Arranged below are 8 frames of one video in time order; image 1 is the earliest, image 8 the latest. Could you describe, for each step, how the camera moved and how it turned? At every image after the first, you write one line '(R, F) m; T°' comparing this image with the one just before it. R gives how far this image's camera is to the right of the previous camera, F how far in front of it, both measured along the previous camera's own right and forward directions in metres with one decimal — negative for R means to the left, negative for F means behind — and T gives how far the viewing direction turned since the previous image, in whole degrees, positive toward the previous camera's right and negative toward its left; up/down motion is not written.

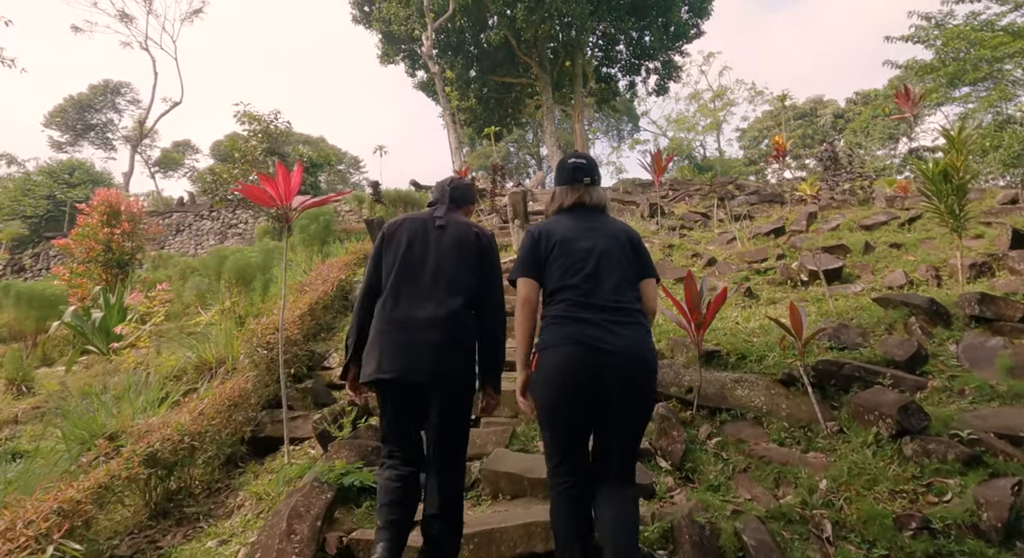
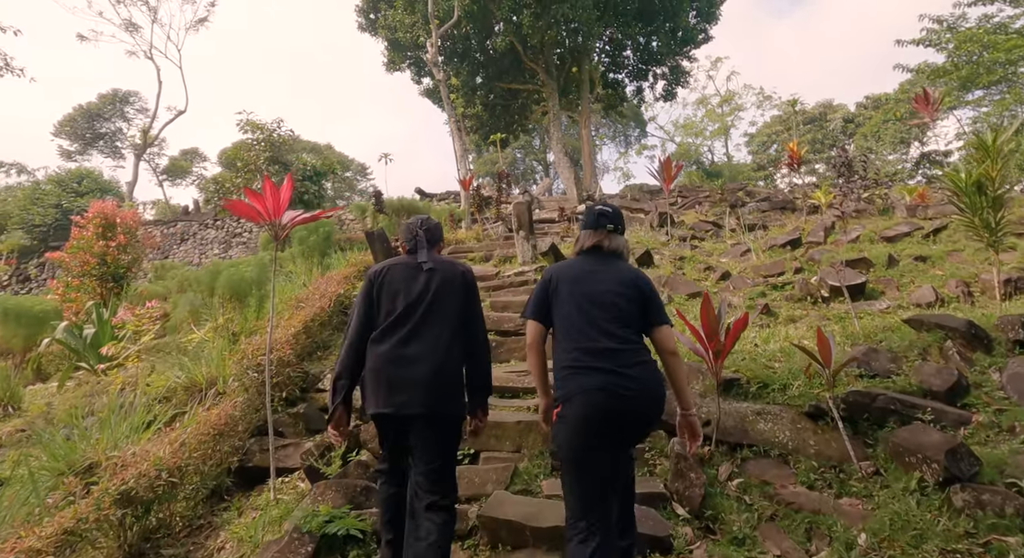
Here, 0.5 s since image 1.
(0.0, +0.3) m; -1°
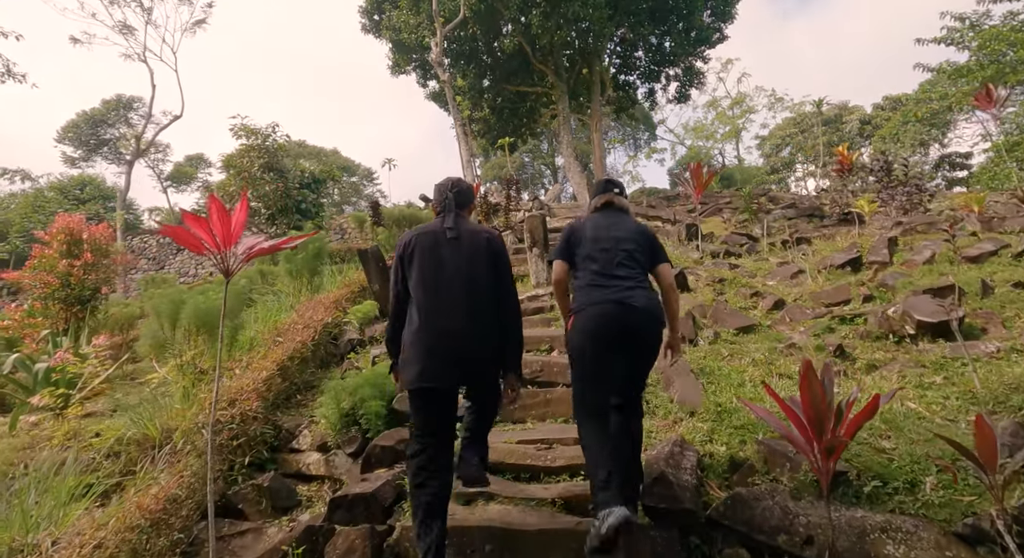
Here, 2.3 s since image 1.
(-0.1, +0.9) m; -1°
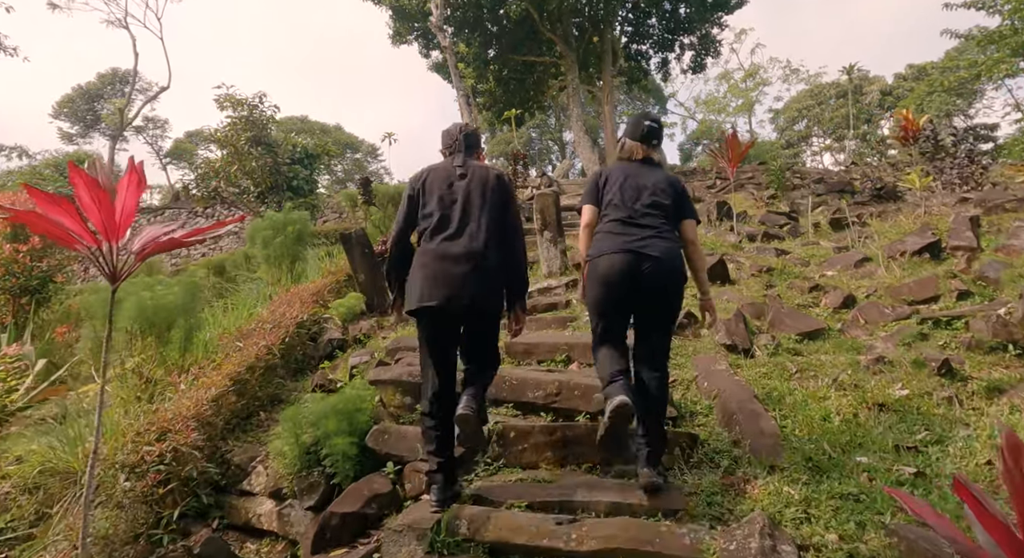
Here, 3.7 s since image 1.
(0.0, +0.9) m; -1°
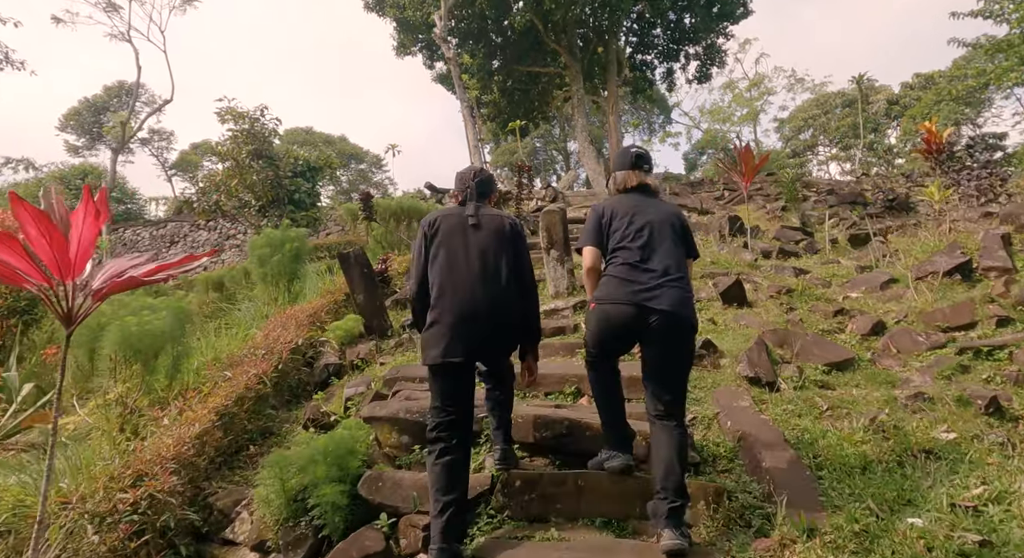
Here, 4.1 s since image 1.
(0.0, +0.2) m; 0°
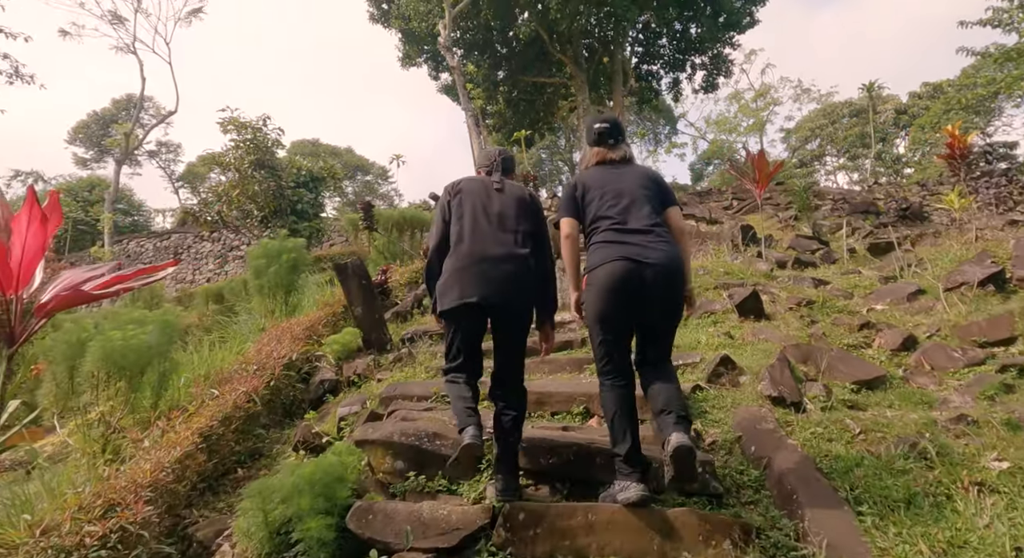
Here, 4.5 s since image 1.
(0.0, +0.2) m; -1°
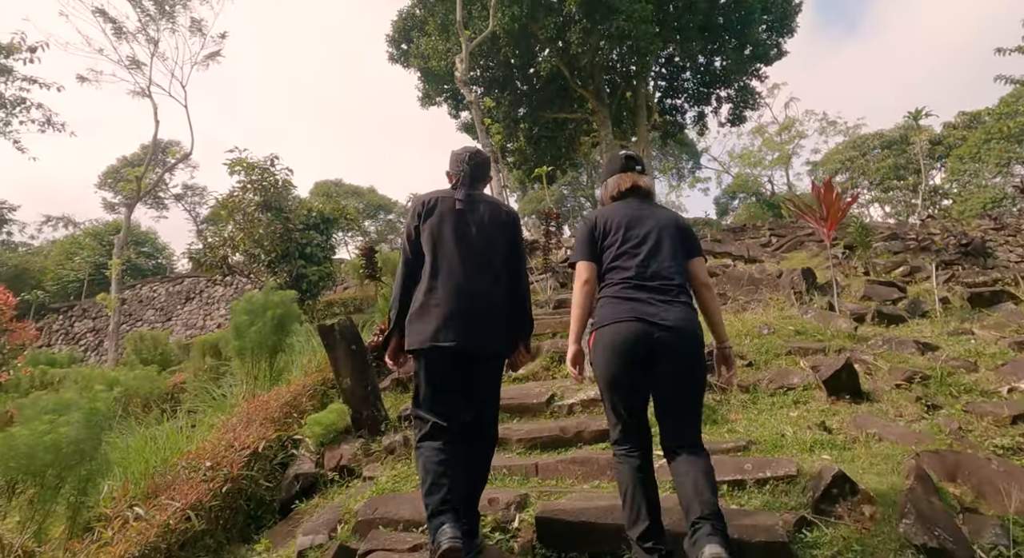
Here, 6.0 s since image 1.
(0.0, +0.9) m; -2°
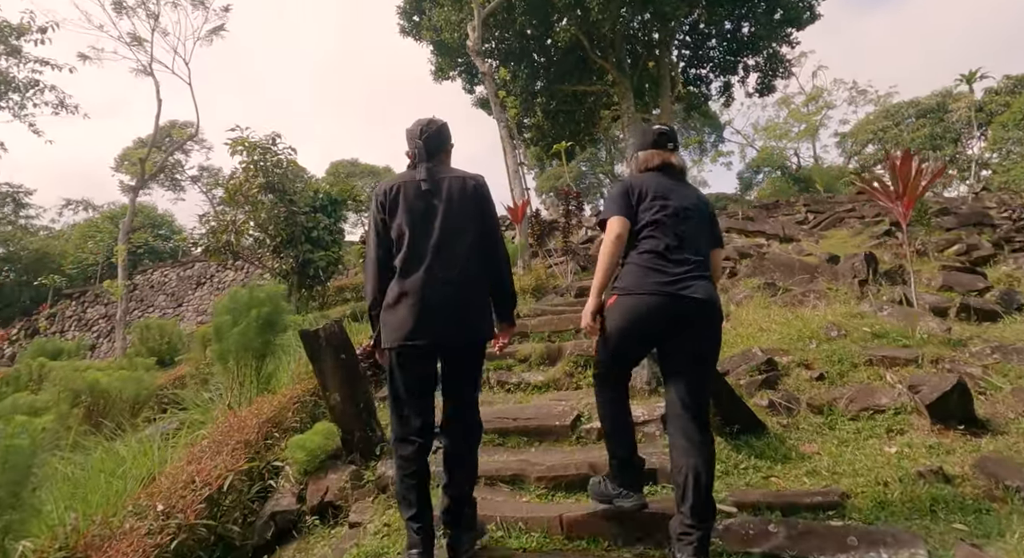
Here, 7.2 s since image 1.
(0.0, +0.7) m; -2°
